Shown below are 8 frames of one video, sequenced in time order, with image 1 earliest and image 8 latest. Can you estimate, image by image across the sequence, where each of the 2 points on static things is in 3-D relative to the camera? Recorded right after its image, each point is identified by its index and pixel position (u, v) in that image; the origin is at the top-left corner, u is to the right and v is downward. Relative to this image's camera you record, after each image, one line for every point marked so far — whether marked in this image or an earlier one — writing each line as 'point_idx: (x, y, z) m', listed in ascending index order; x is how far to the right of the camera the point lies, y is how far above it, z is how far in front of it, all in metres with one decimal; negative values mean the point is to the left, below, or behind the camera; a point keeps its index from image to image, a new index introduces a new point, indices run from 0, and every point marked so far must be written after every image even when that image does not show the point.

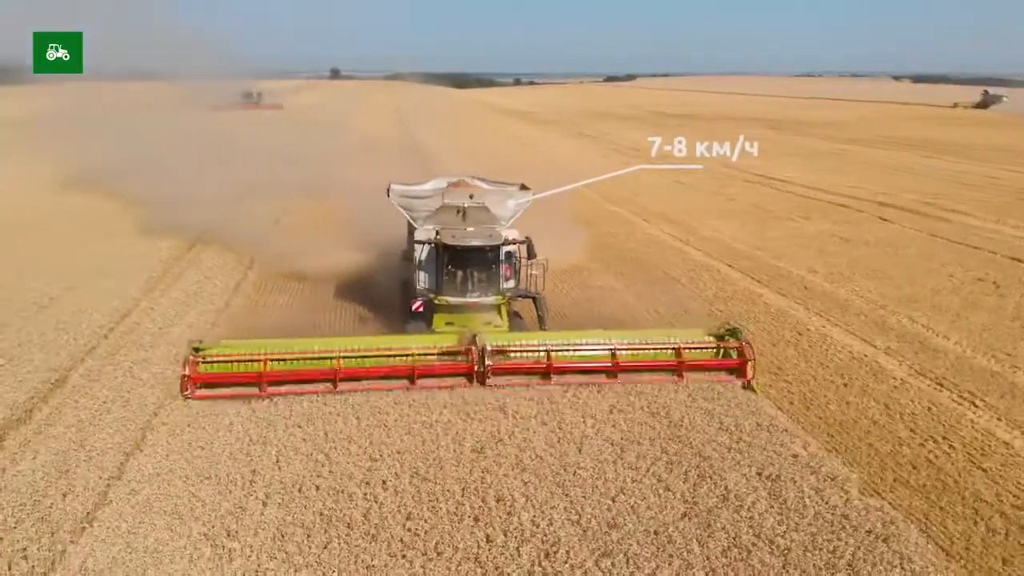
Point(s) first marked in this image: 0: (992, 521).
0: (+3.6, -1.8, +7.5) m
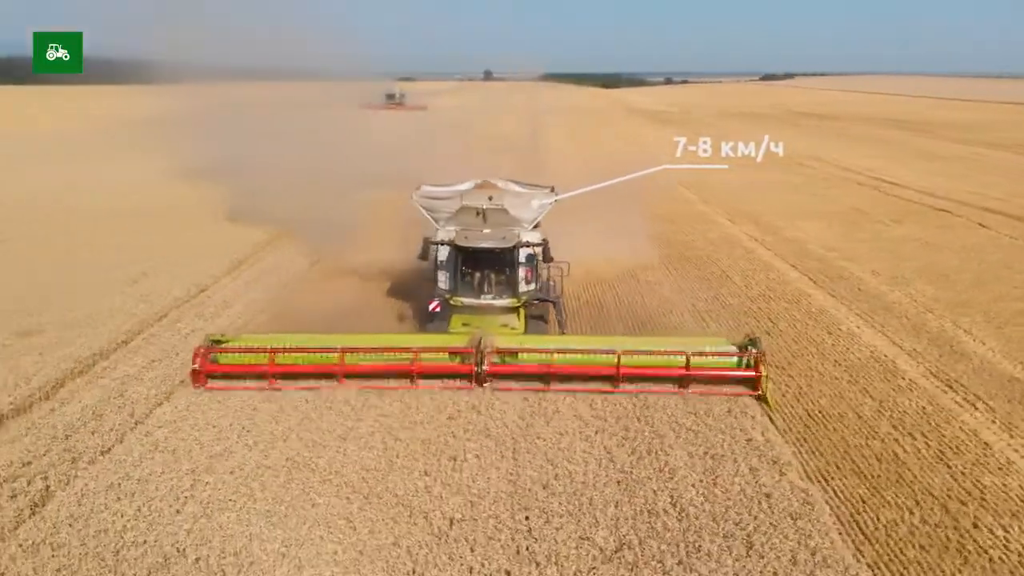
0: (+3.3, -1.8, +7.8) m
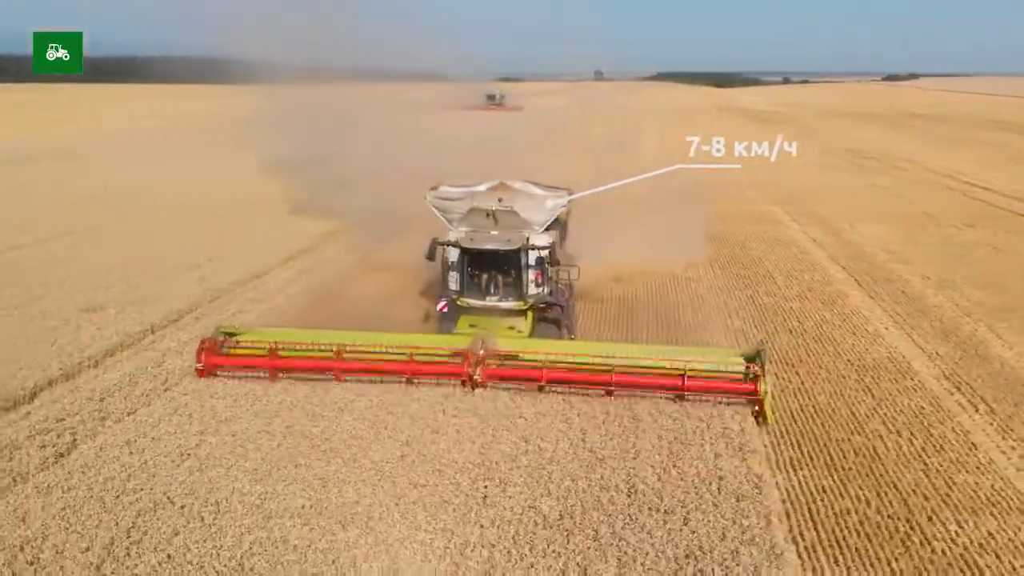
0: (+3.0, -1.7, +8.0) m
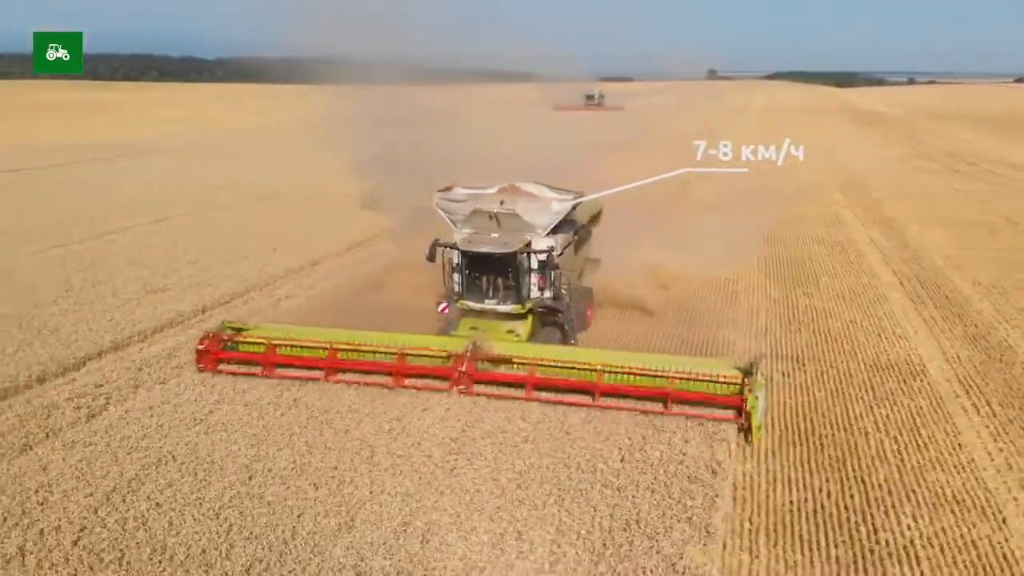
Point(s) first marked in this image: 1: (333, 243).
0: (+2.8, -1.7, +8.3) m
1: (-3.0, +0.8, +16.7) m
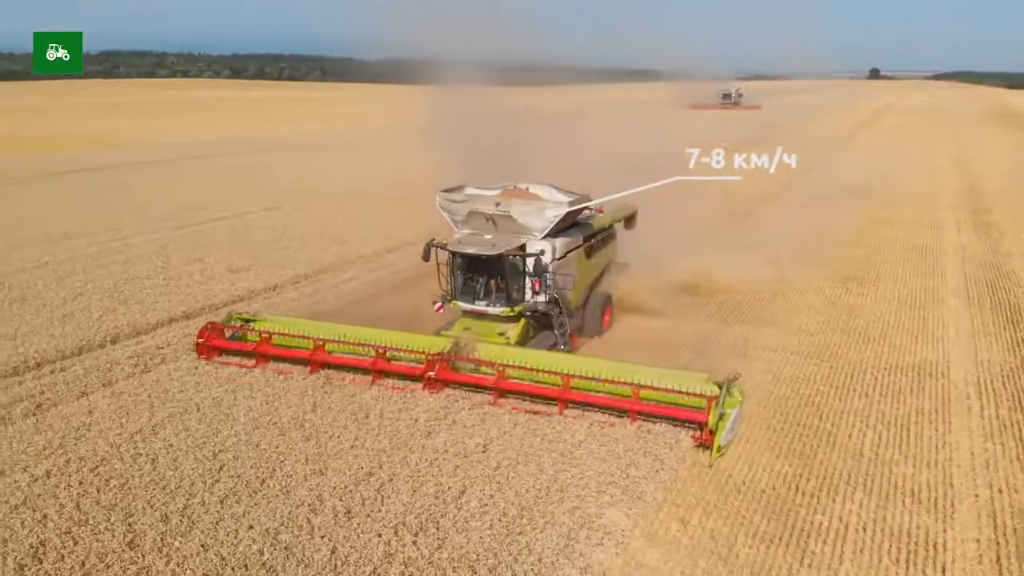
0: (+2.5, -1.7, +8.6) m
1: (-1.8, +1.0, +17.8) m
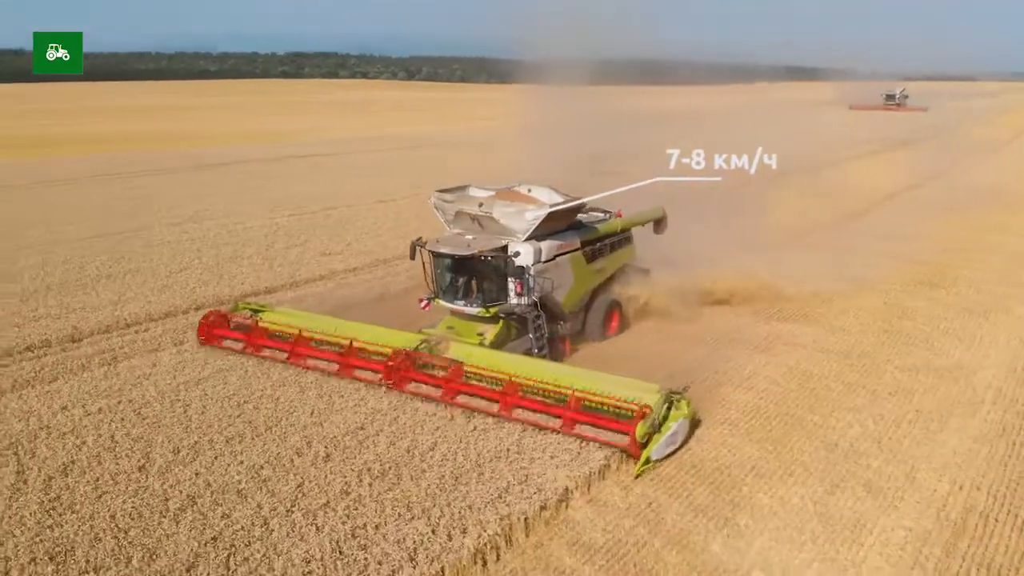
0: (+2.3, -1.6, +9.1) m
1: (-0.2, +1.2, +18.9) m
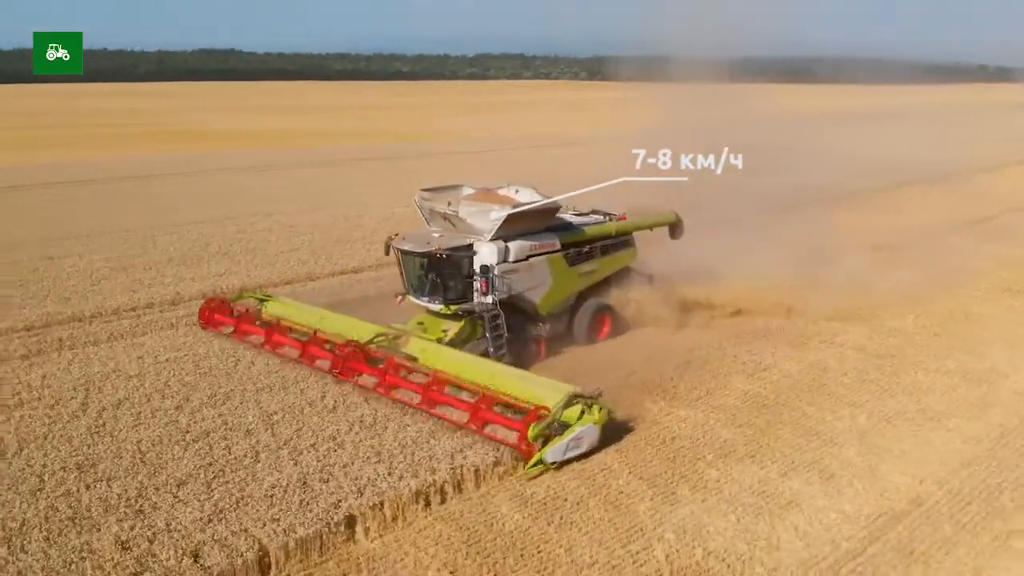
0: (+2.2, -1.5, +9.6) m
1: (+1.7, +1.3, +19.7) m
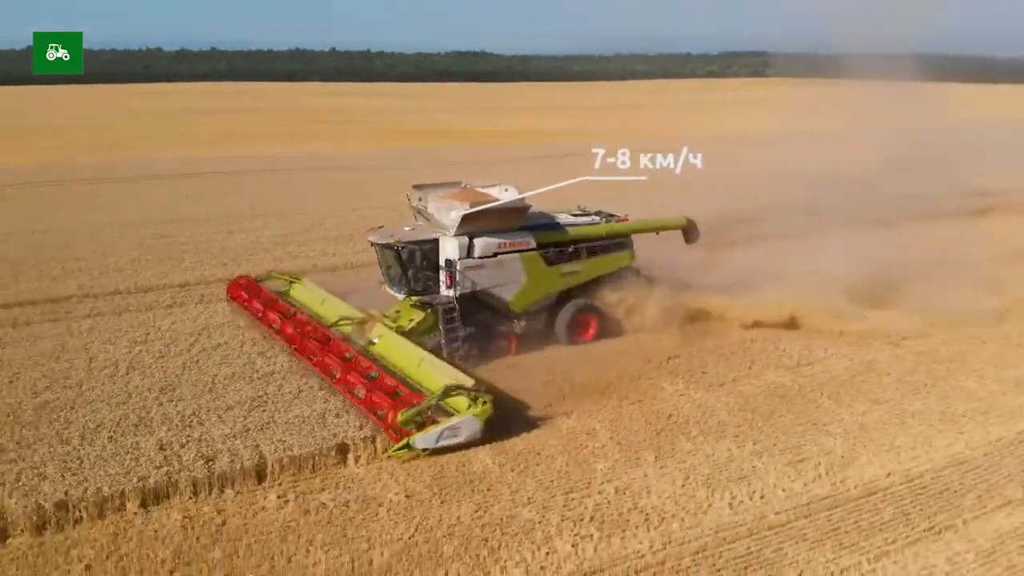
0: (+2.2, -1.4, +10.2) m
1: (+4.5, +1.4, +20.1) m
